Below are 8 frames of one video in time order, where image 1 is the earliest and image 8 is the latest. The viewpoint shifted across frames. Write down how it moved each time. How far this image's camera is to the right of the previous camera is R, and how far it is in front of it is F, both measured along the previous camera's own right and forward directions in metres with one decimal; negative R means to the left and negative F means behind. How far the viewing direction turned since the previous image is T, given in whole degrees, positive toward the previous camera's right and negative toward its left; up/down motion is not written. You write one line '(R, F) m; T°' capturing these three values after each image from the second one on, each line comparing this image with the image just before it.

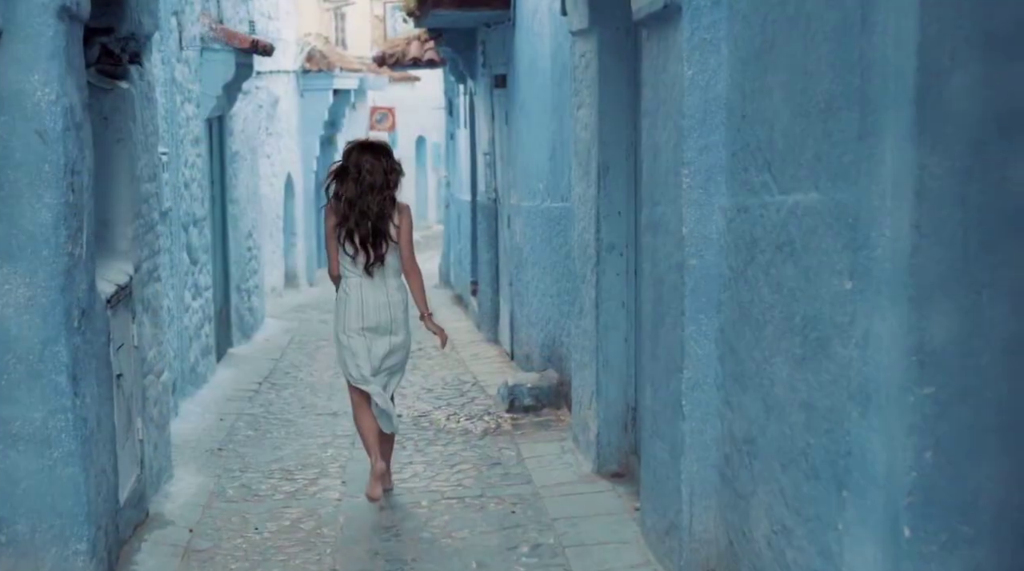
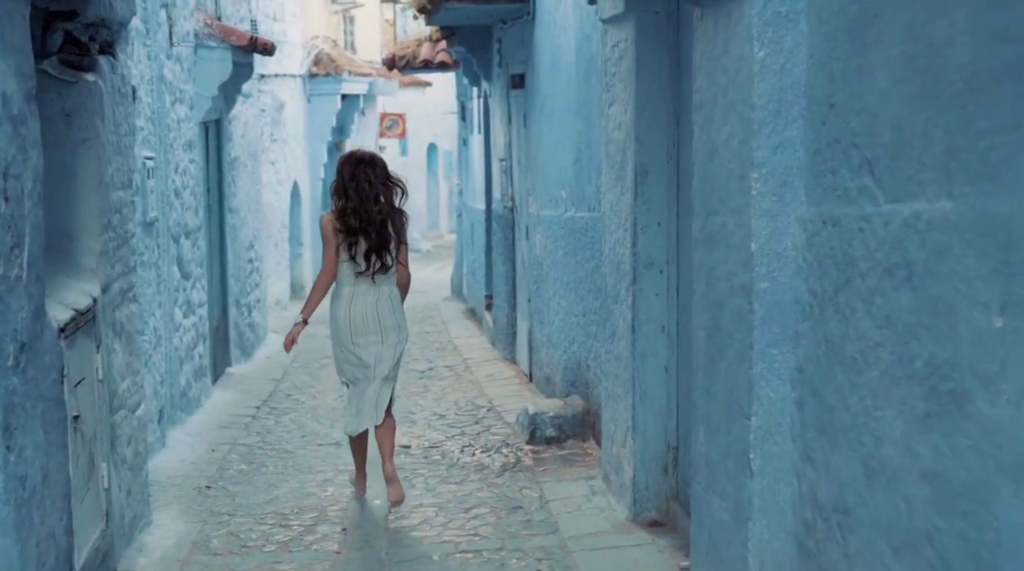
(-0.1, +0.8) m; 0°
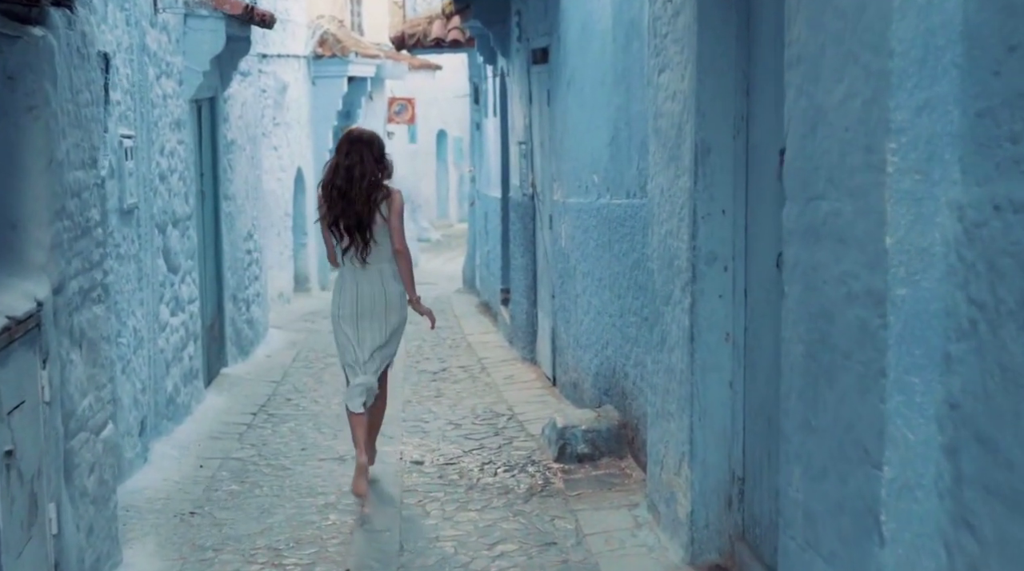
(-0.1, +1.0) m; 0°
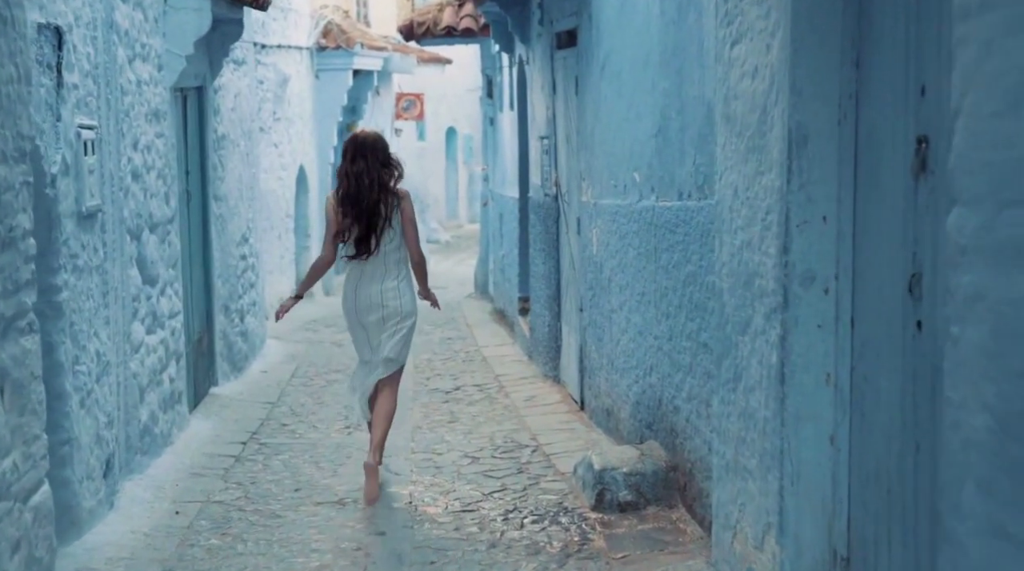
(-0.1, +1.1) m; 0°
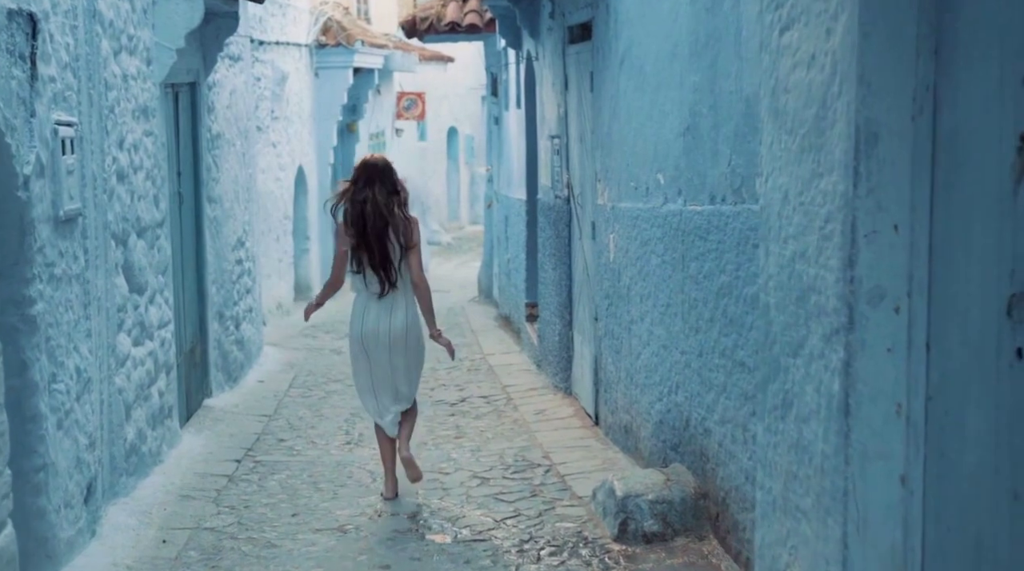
(-0.1, +0.5) m; 0°
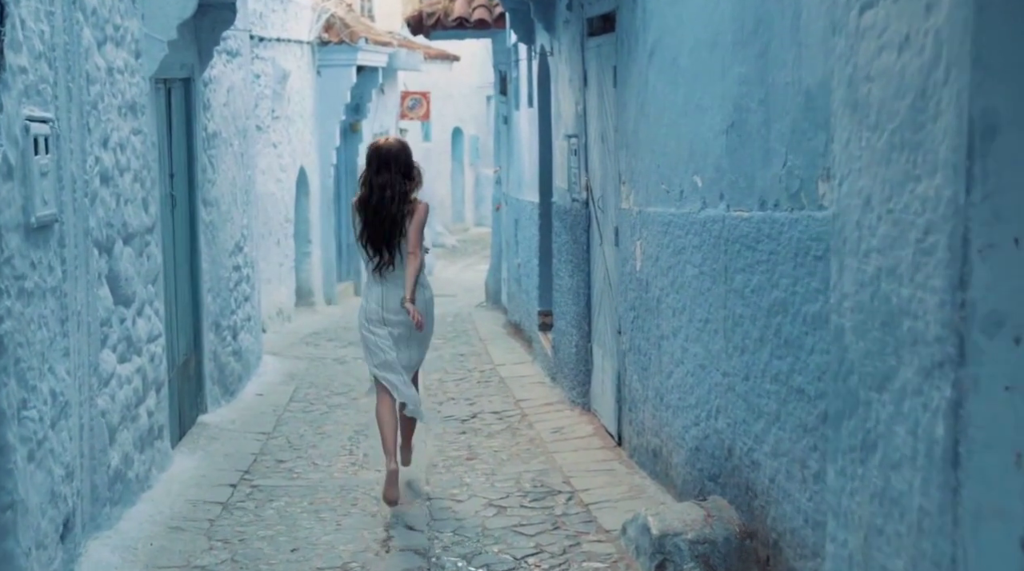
(-0.1, +0.6) m; 0°
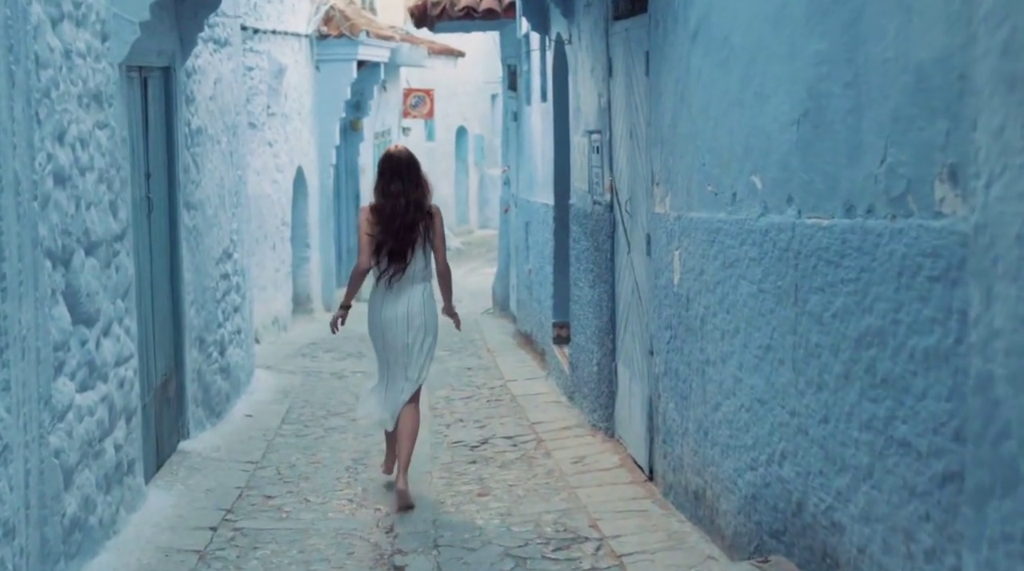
(-0.1, +0.9) m; 0°
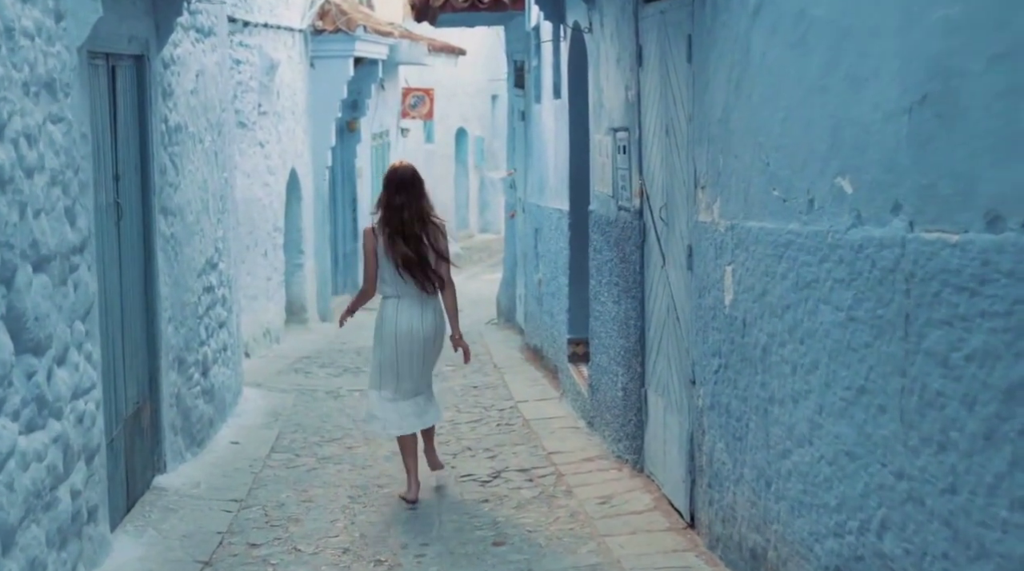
(-0.1, +0.9) m; 0°
